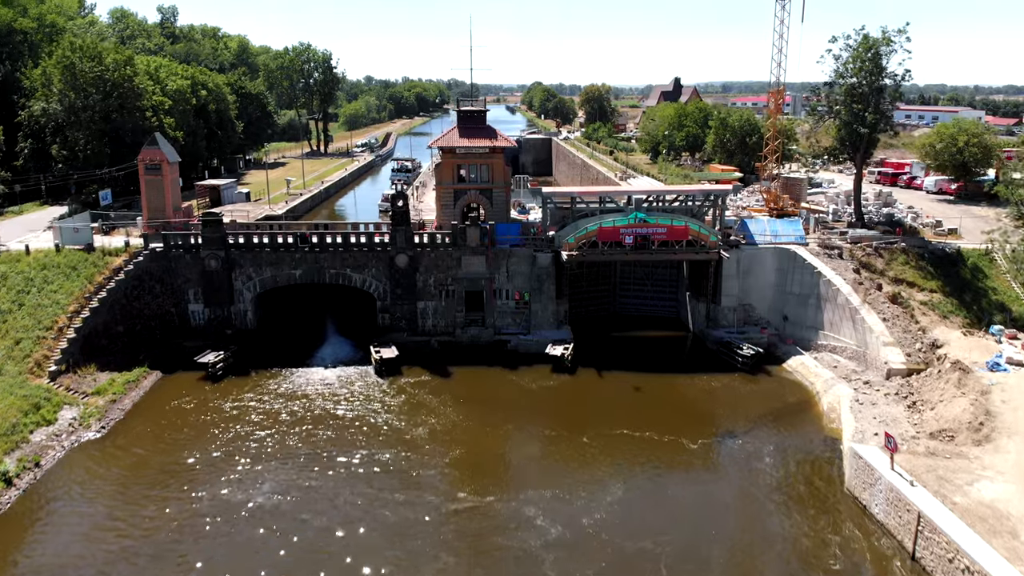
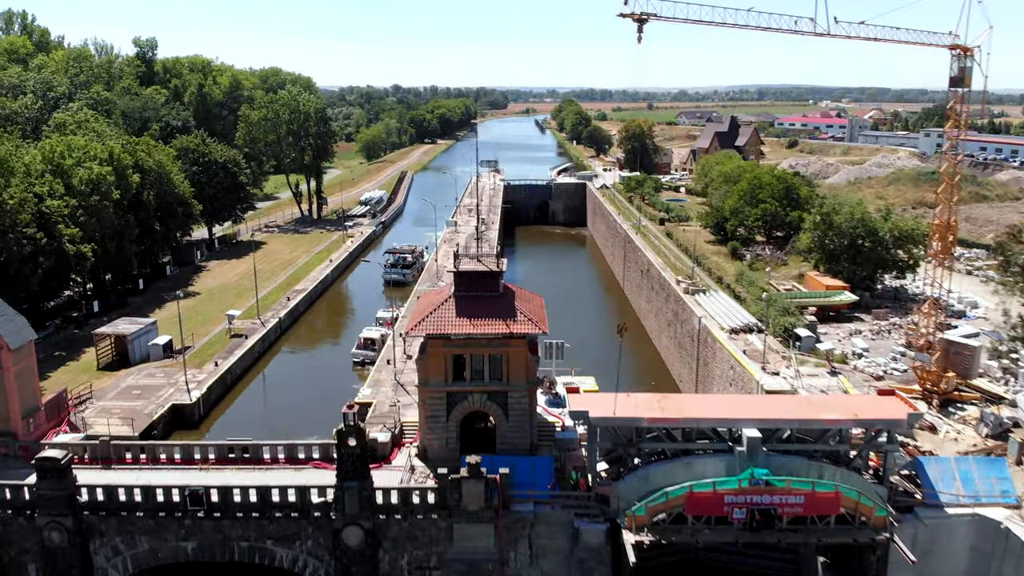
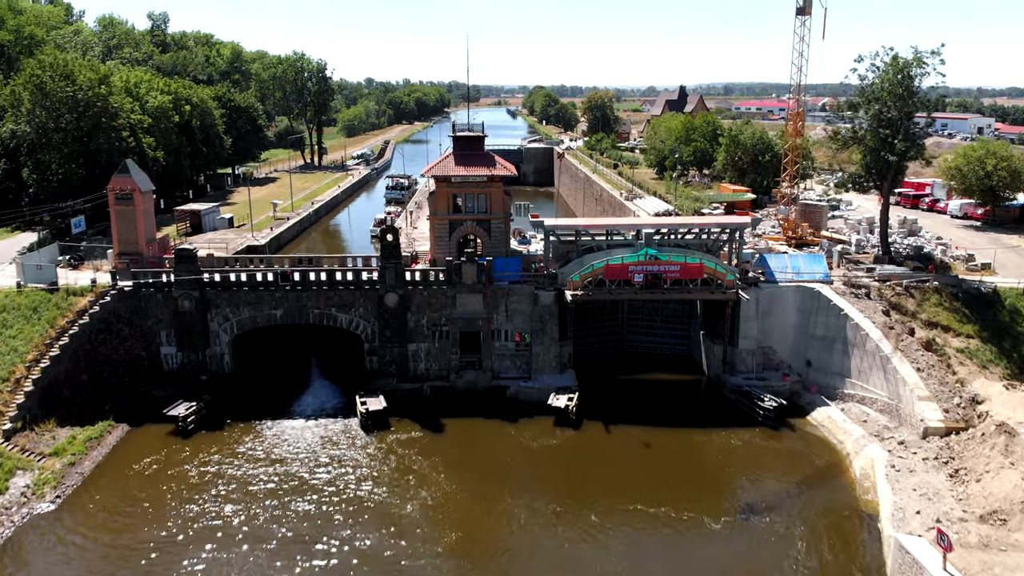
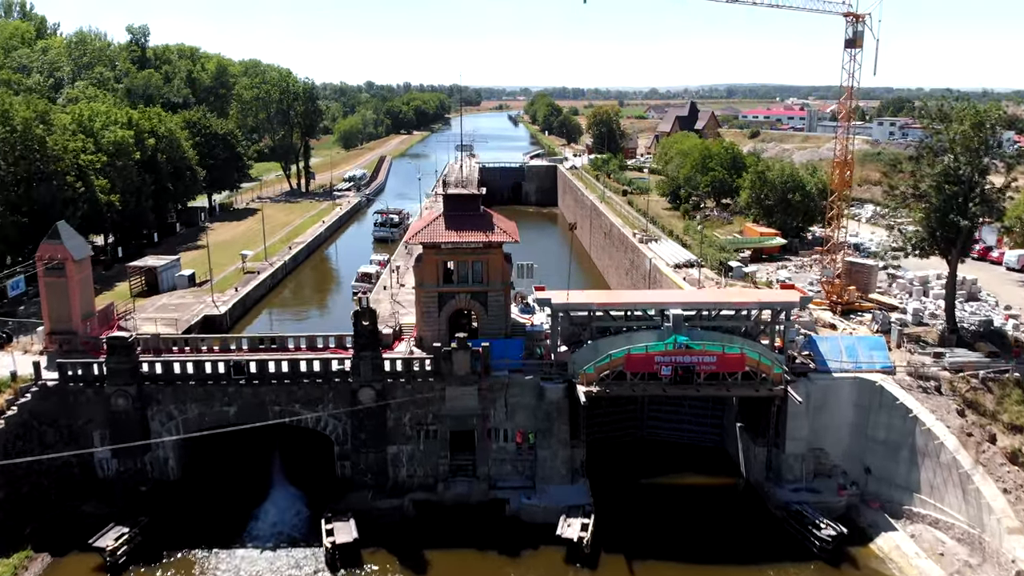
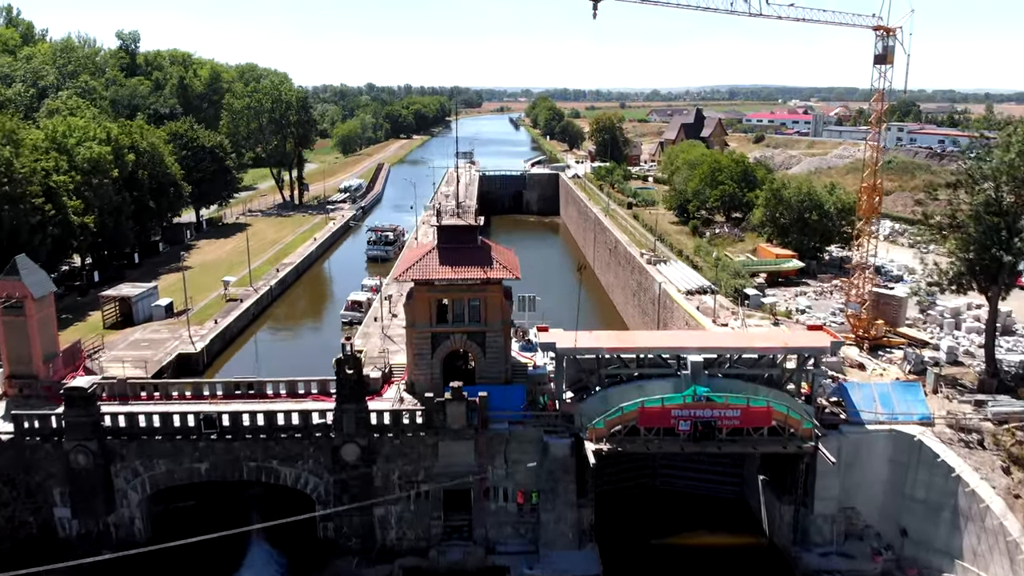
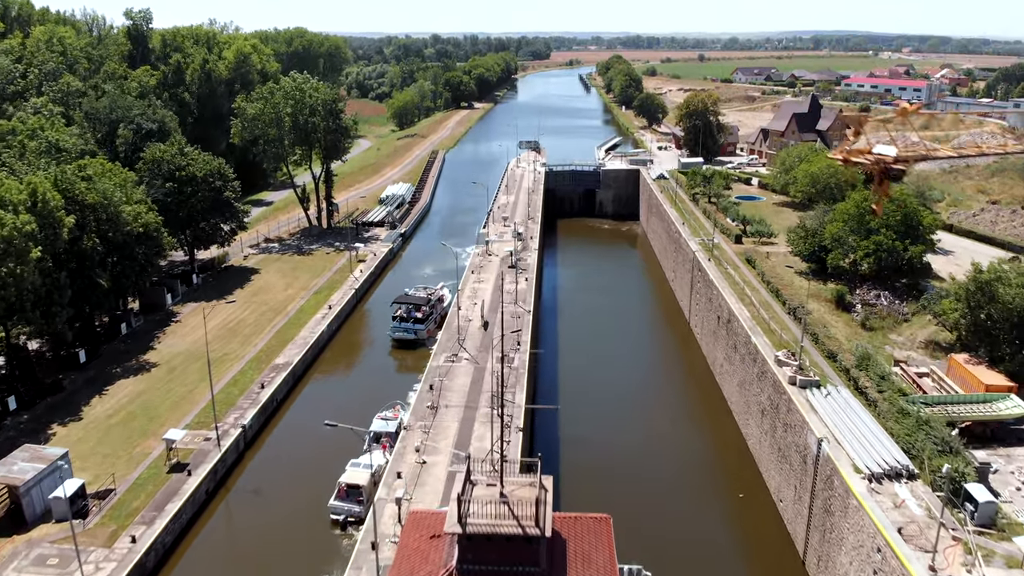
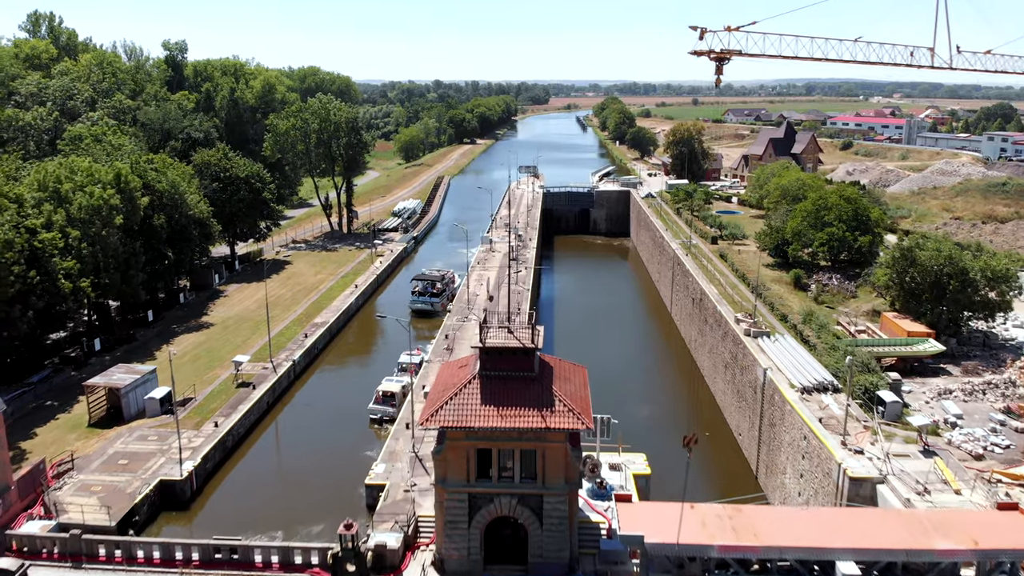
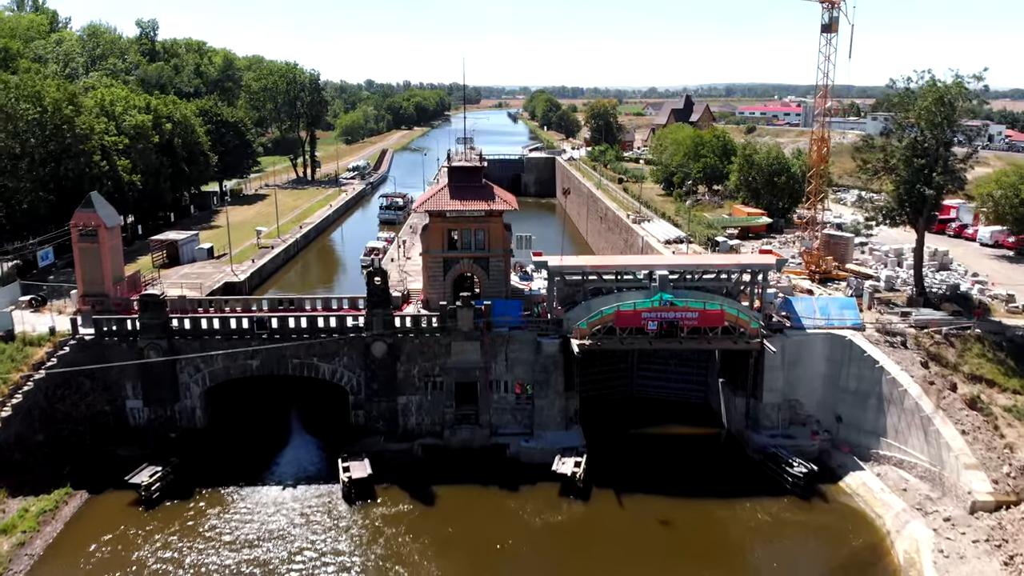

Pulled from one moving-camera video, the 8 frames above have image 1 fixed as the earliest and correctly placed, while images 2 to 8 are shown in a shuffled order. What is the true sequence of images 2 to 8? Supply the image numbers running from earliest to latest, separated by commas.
3, 8, 4, 5, 2, 7, 6
